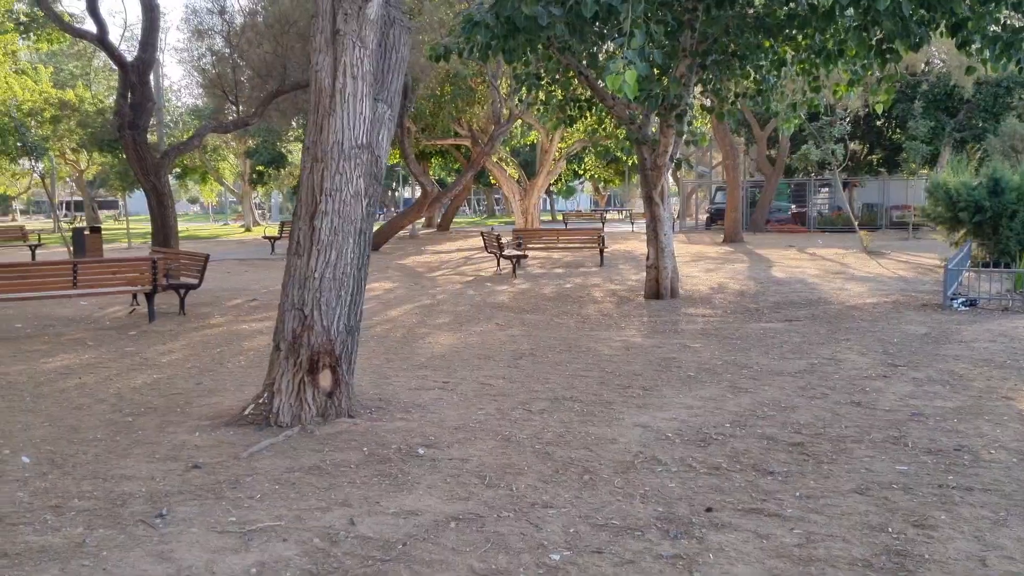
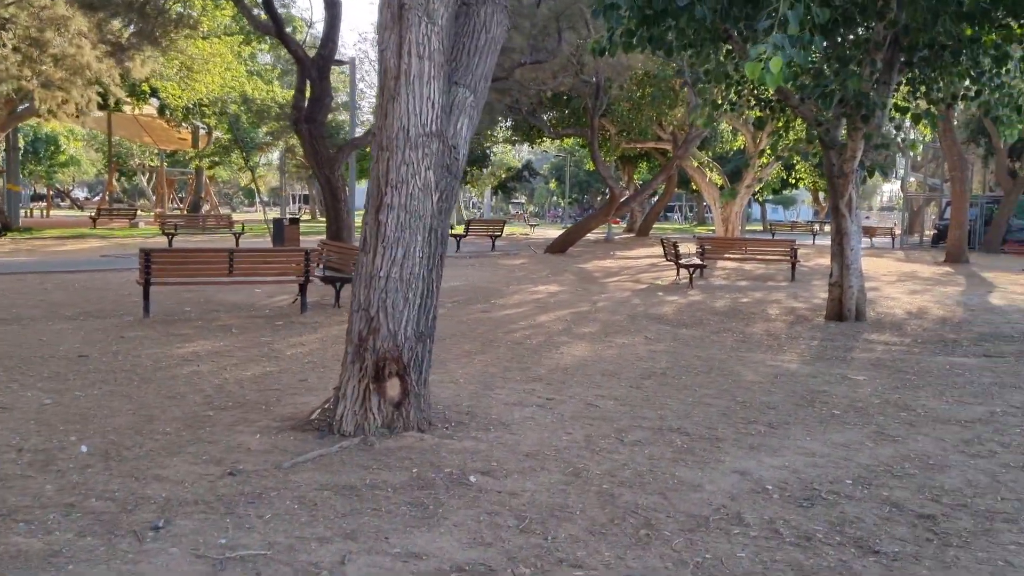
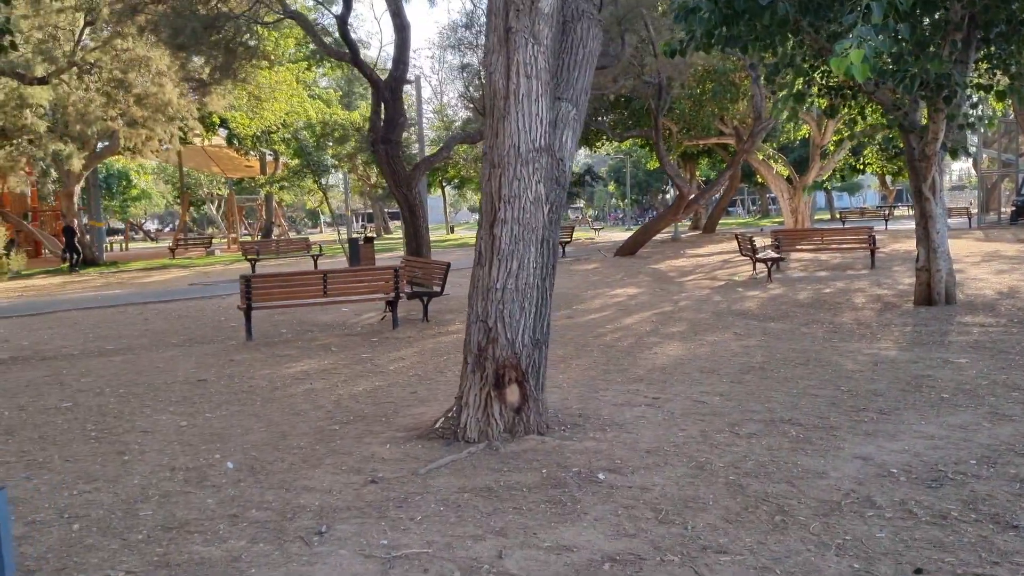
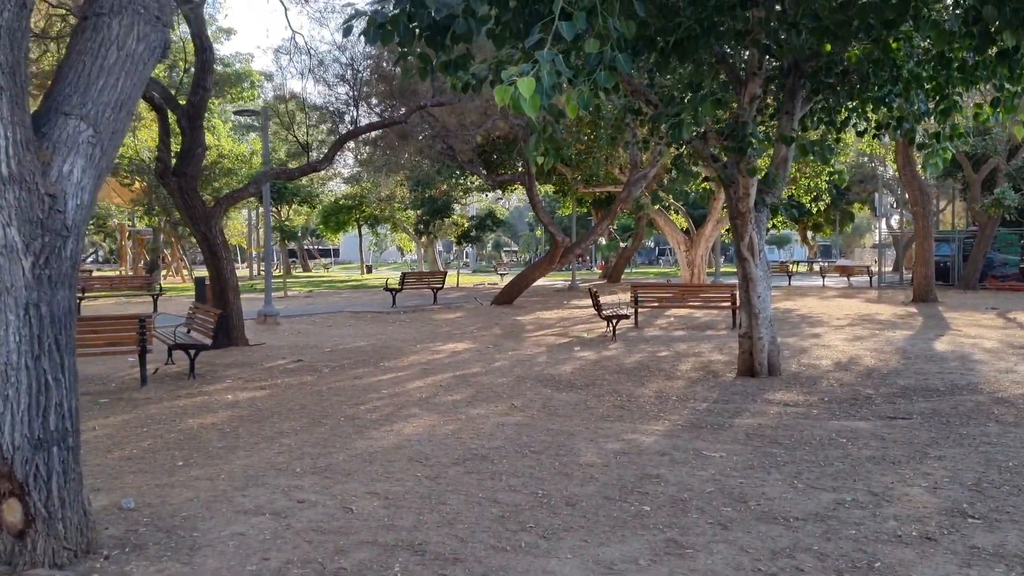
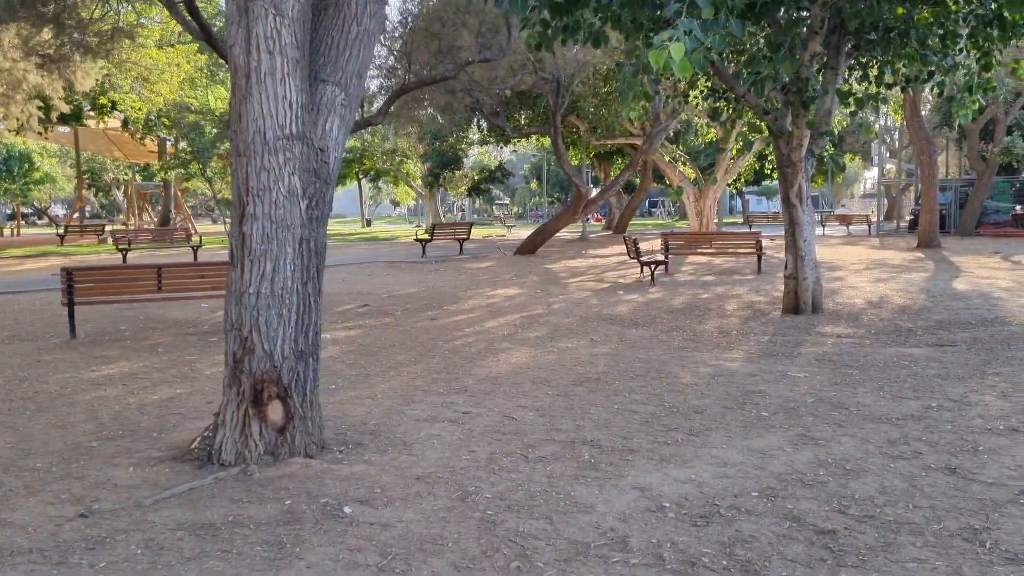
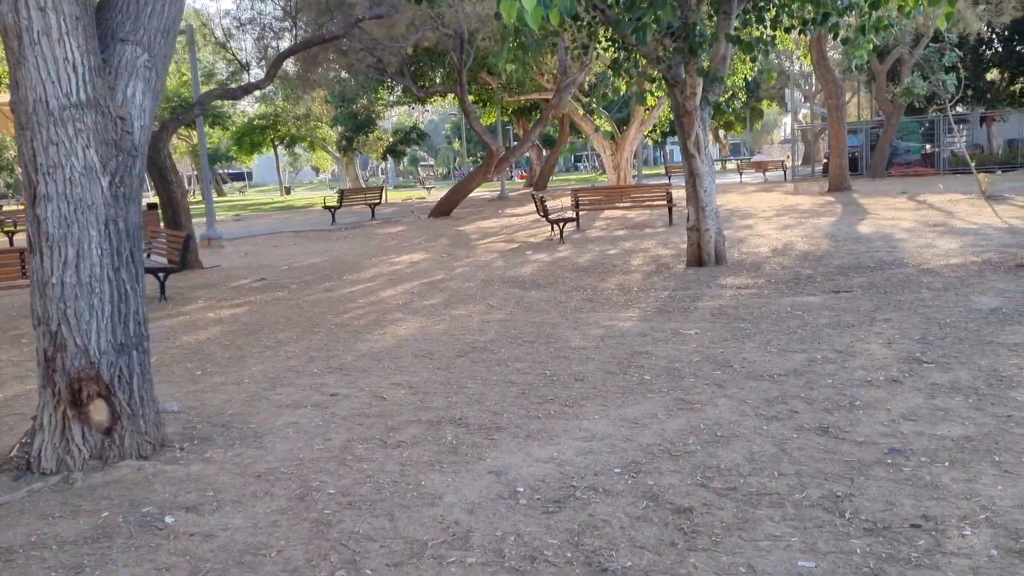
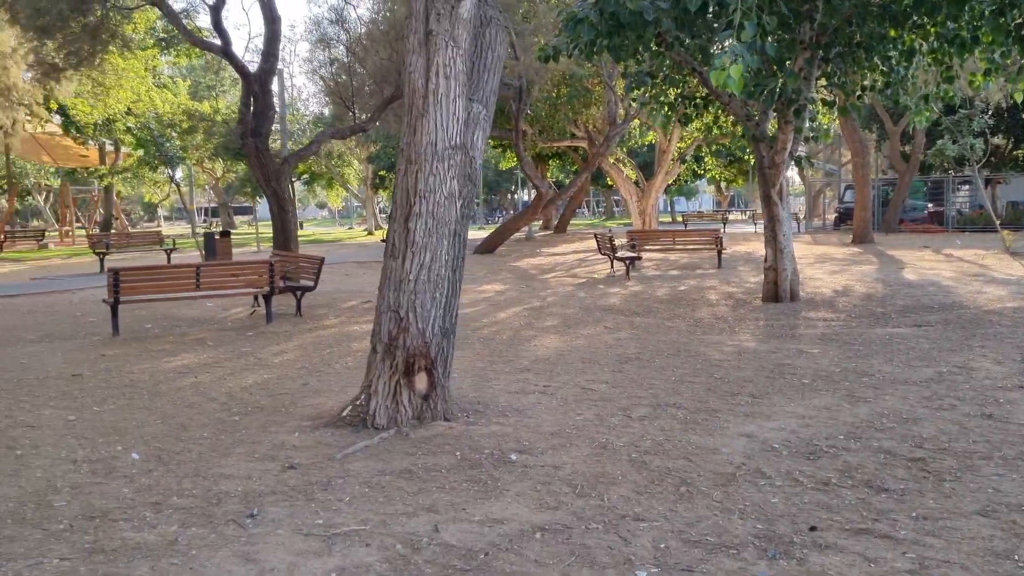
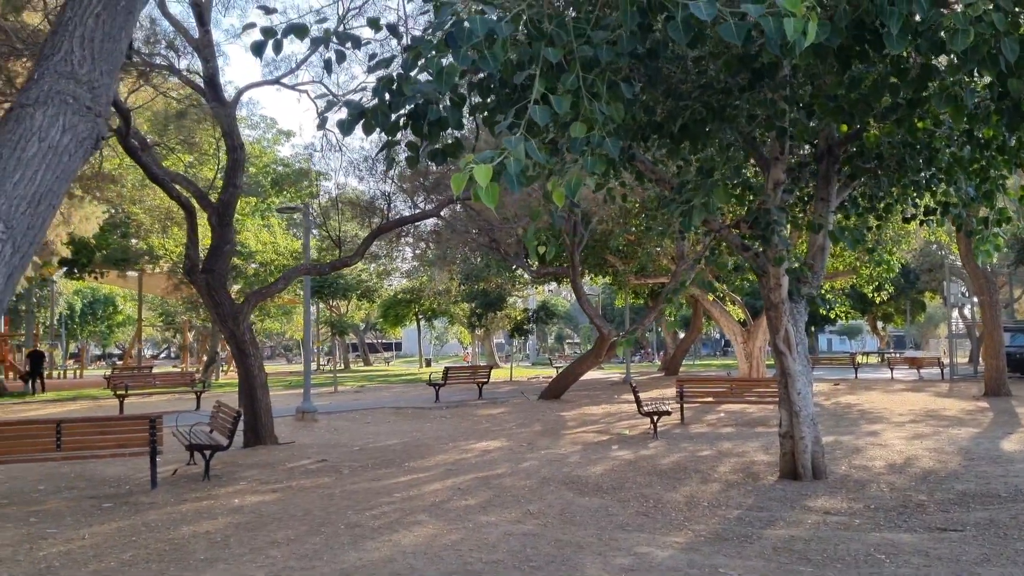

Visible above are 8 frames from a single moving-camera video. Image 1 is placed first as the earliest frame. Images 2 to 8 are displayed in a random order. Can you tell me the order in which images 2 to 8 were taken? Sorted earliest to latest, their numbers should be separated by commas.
7, 3, 2, 5, 6, 4, 8
